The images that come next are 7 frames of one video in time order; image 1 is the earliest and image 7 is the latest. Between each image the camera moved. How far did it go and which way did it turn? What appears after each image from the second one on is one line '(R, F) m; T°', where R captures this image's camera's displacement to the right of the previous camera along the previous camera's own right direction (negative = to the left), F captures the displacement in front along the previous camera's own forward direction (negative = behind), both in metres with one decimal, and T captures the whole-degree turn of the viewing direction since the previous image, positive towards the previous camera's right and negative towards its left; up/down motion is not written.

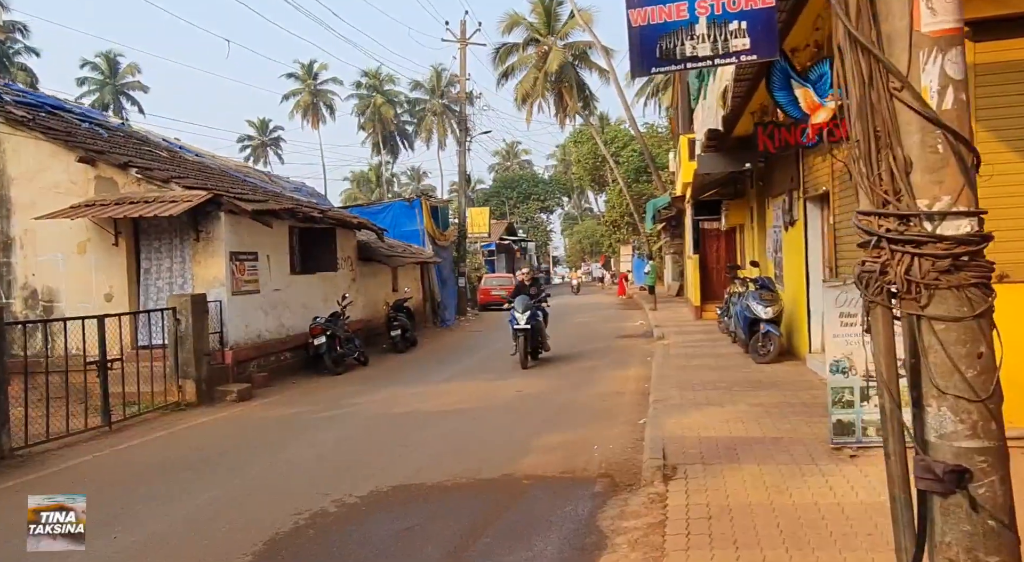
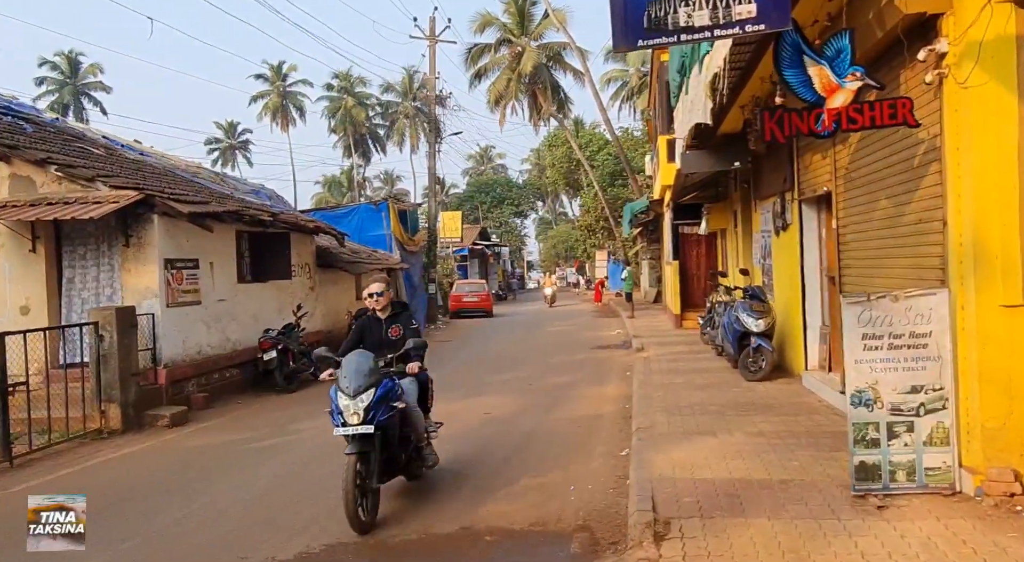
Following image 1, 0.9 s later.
(+0.1, +0.9) m; +2°
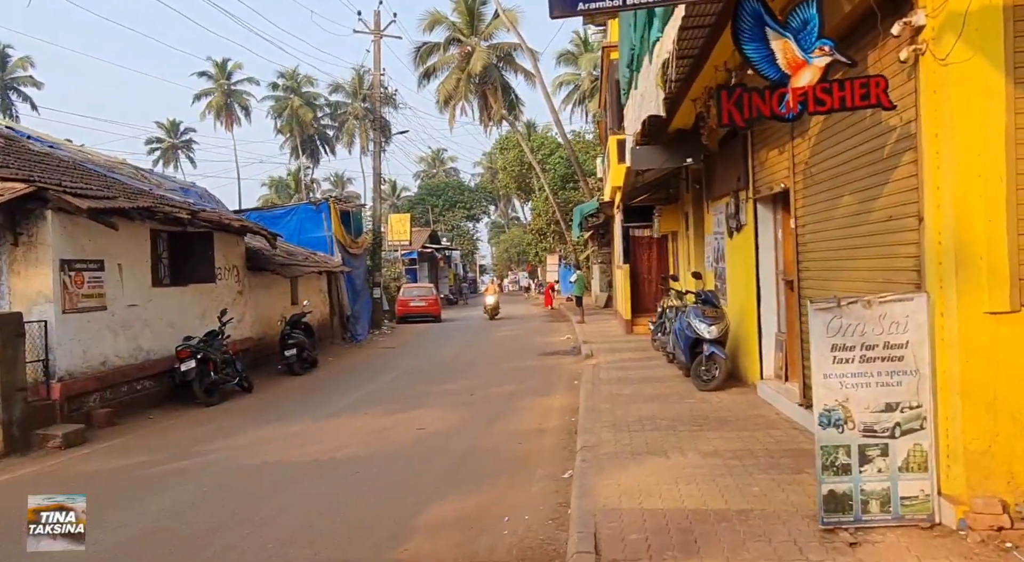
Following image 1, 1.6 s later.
(+0.2, +0.7) m; +4°
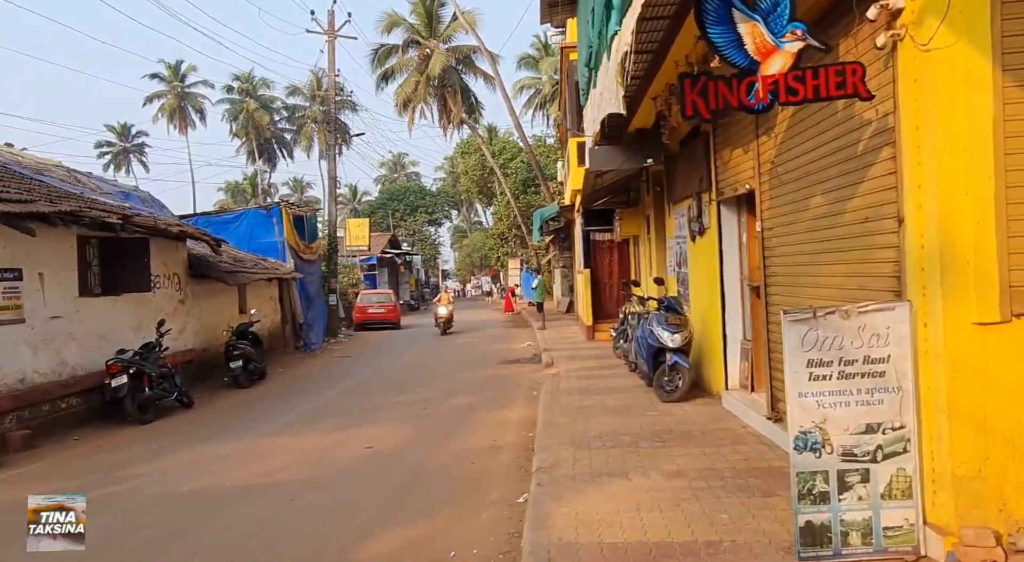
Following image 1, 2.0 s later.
(+0.1, +0.4) m; +3°
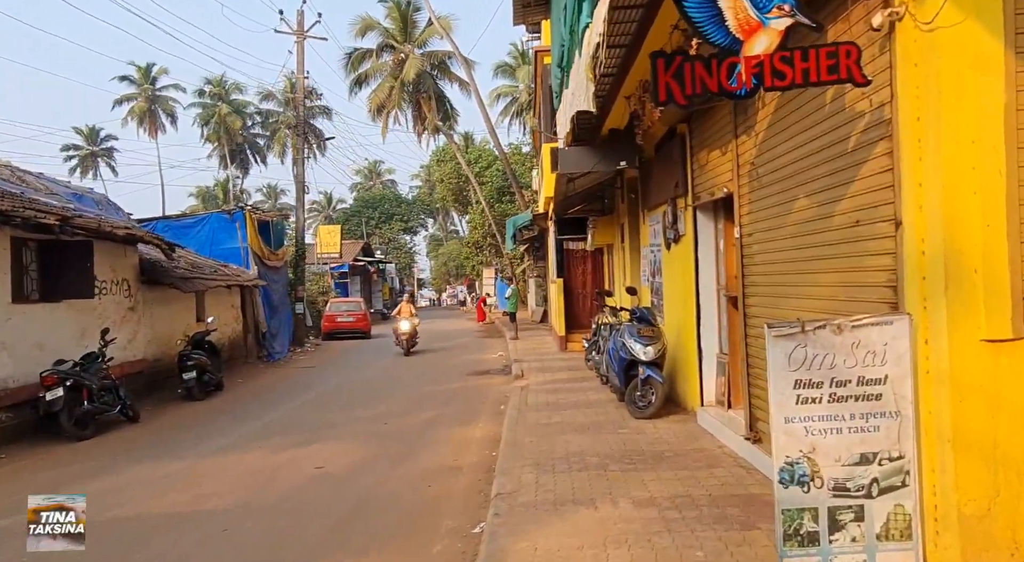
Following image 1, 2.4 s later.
(+0.1, +0.5) m; +2°
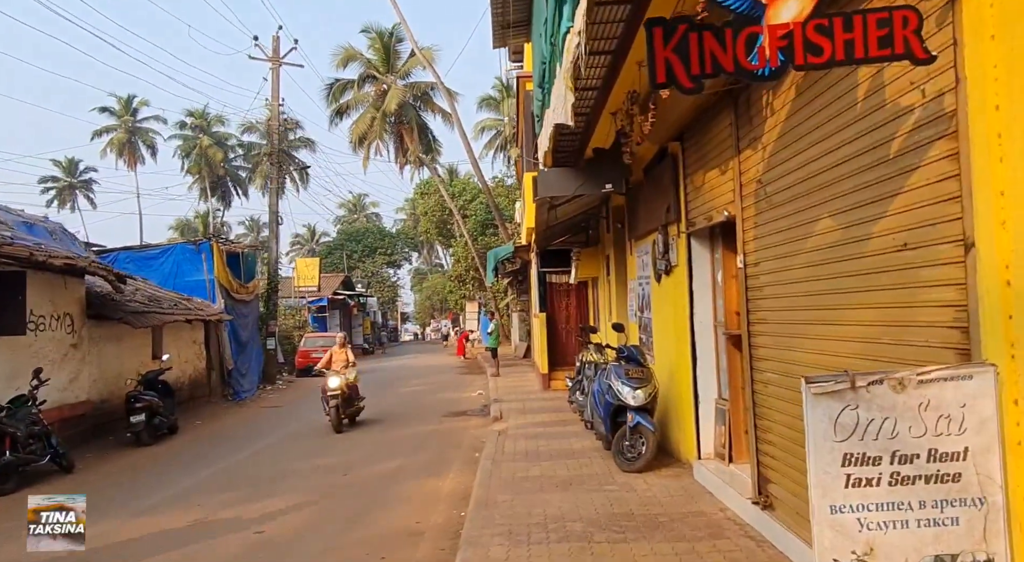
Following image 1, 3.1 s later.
(+0.1, +0.8) m; +1°
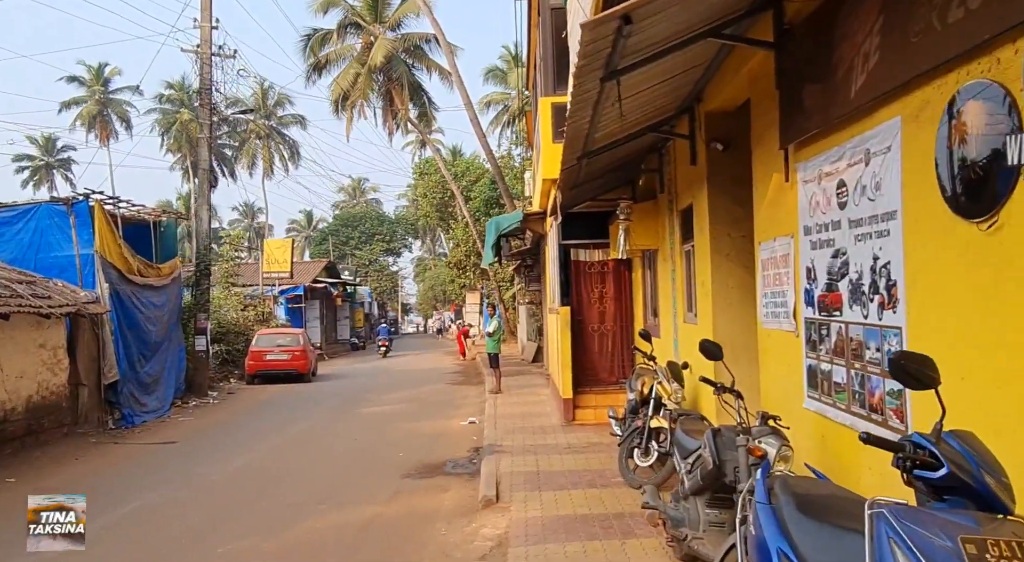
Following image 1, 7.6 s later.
(0.0, +5.3) m; -1°
